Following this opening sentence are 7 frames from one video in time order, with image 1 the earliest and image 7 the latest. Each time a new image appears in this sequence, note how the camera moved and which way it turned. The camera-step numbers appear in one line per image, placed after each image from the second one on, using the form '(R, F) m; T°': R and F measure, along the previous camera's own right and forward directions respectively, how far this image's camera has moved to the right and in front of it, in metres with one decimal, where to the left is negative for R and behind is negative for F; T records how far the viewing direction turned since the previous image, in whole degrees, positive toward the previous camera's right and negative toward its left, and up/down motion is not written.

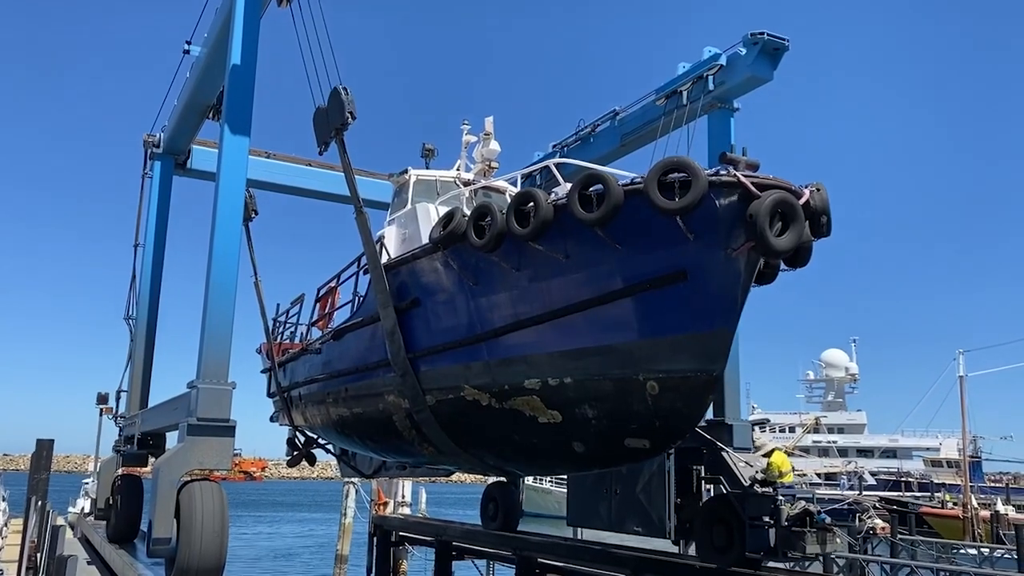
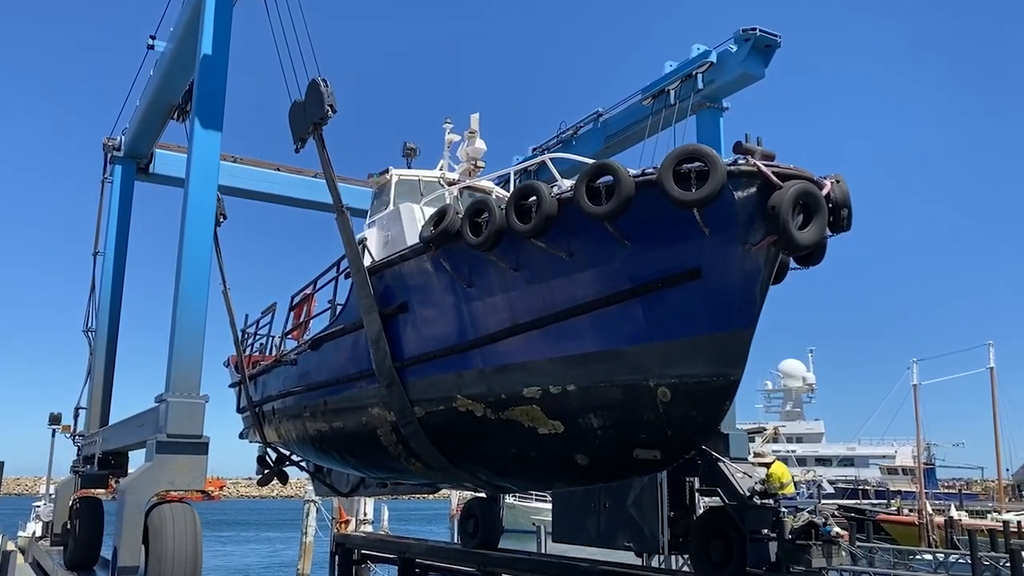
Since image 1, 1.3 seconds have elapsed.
(-0.2, +0.3) m; +3°
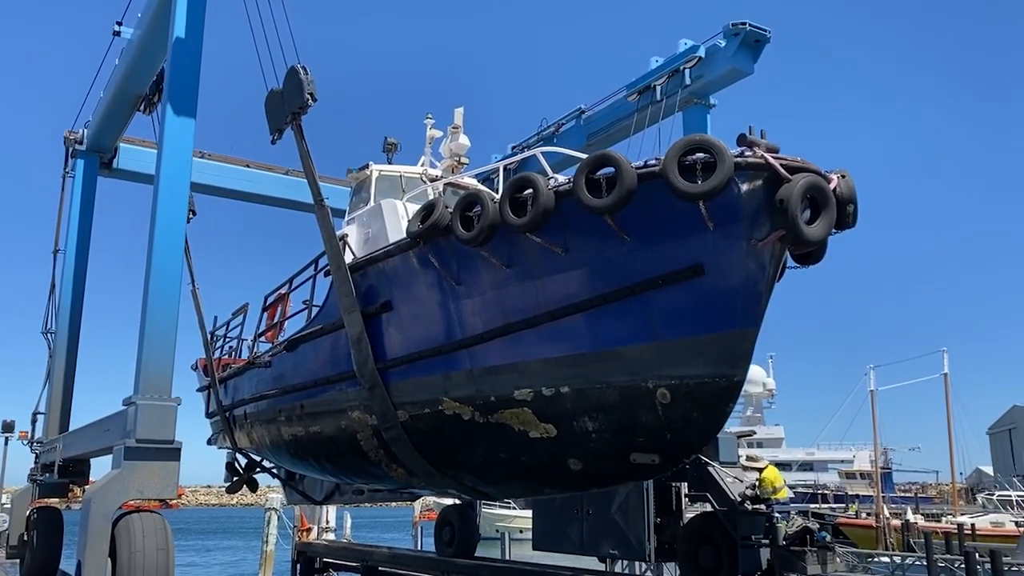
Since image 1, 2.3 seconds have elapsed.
(-0.1, +0.2) m; +2°
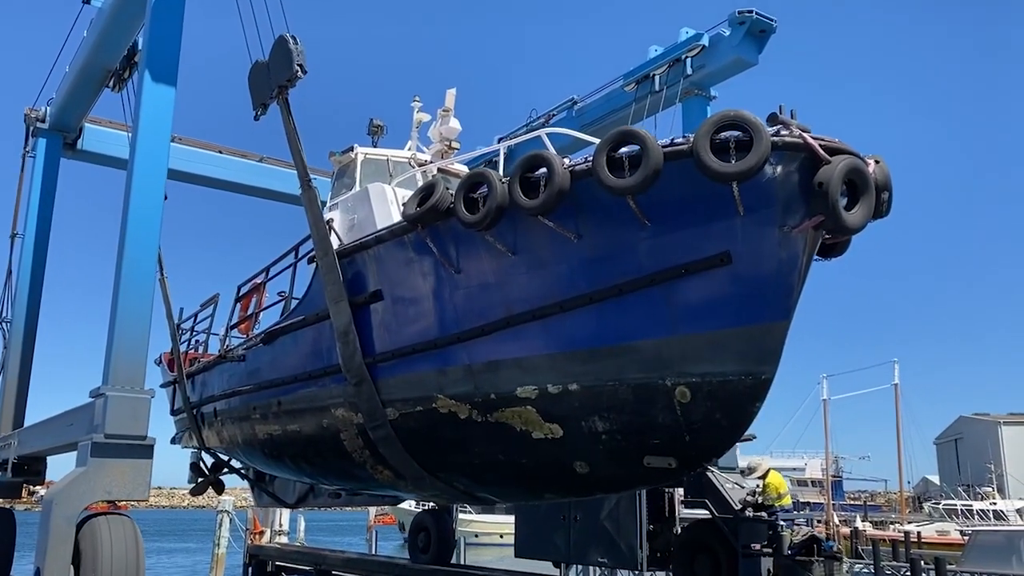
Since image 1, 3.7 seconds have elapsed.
(-0.2, +0.3) m; +3°
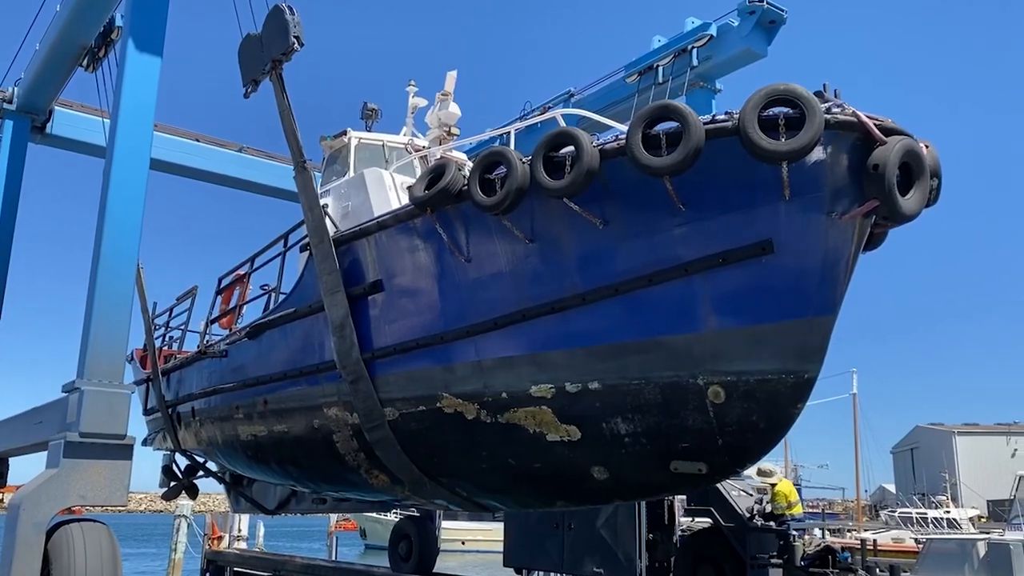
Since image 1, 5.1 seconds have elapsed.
(-0.2, +0.3) m; +2°
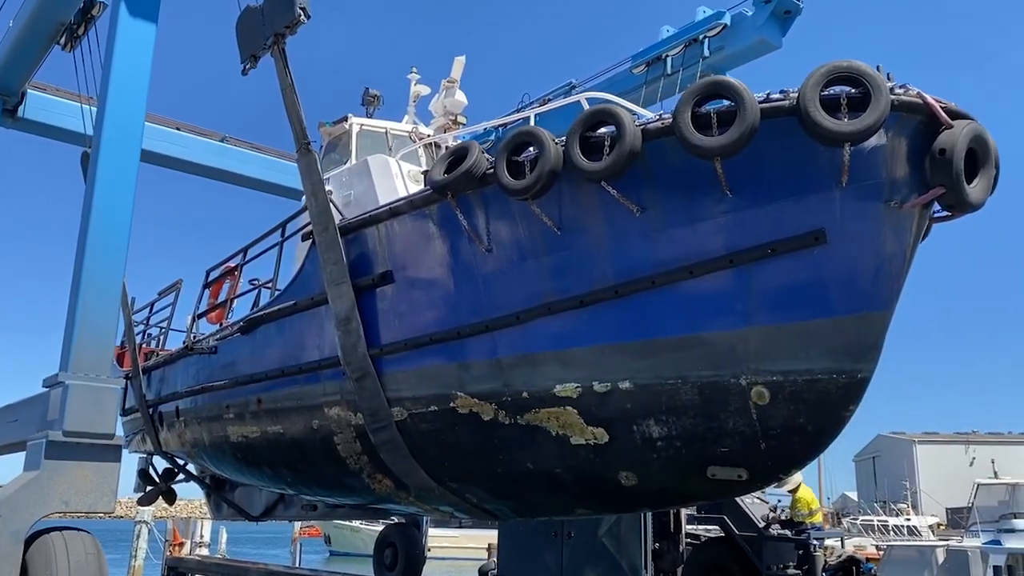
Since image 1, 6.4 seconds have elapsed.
(-0.2, +0.3) m; +2°
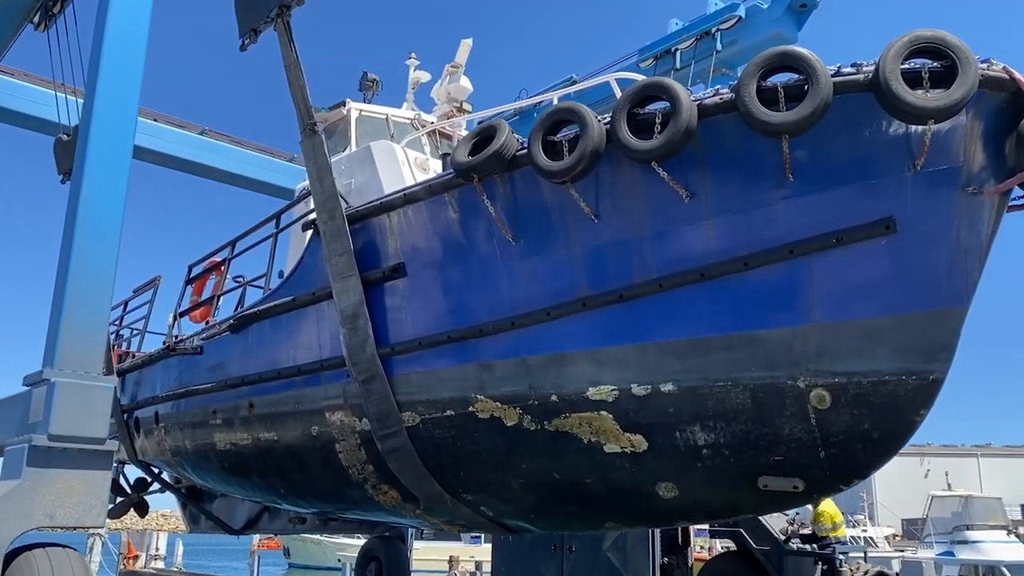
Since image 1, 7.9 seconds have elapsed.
(-0.3, +0.3) m; +2°
